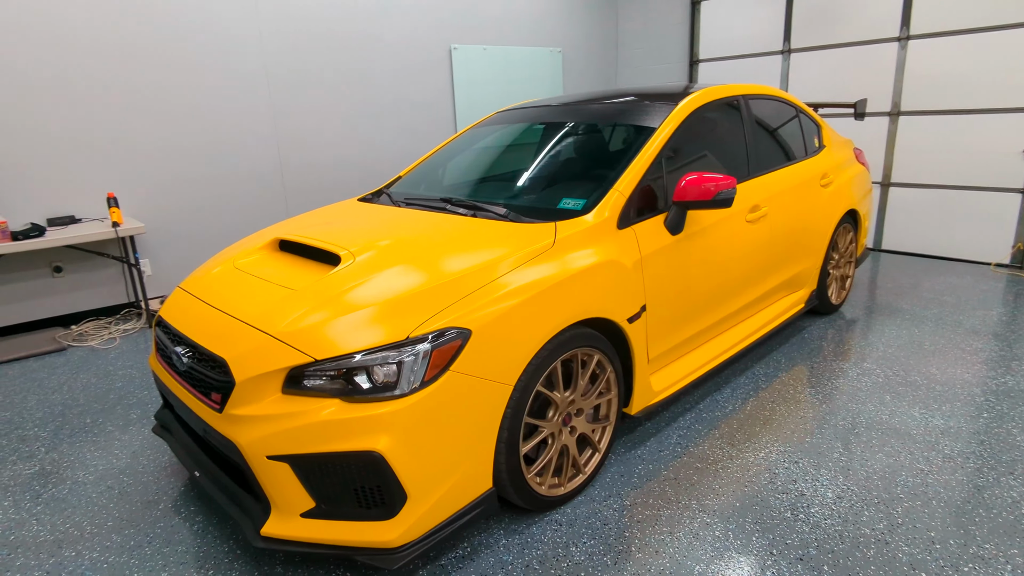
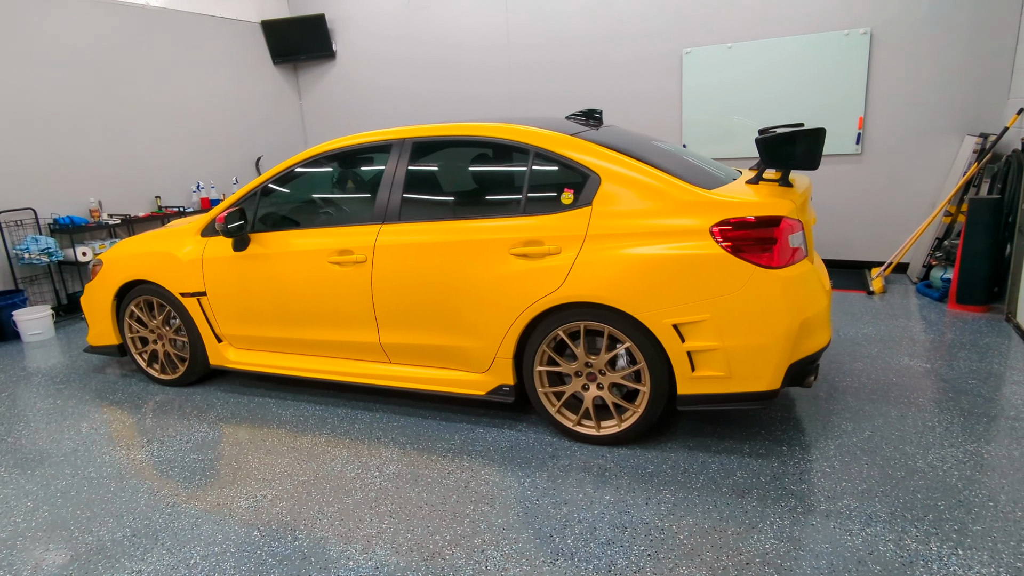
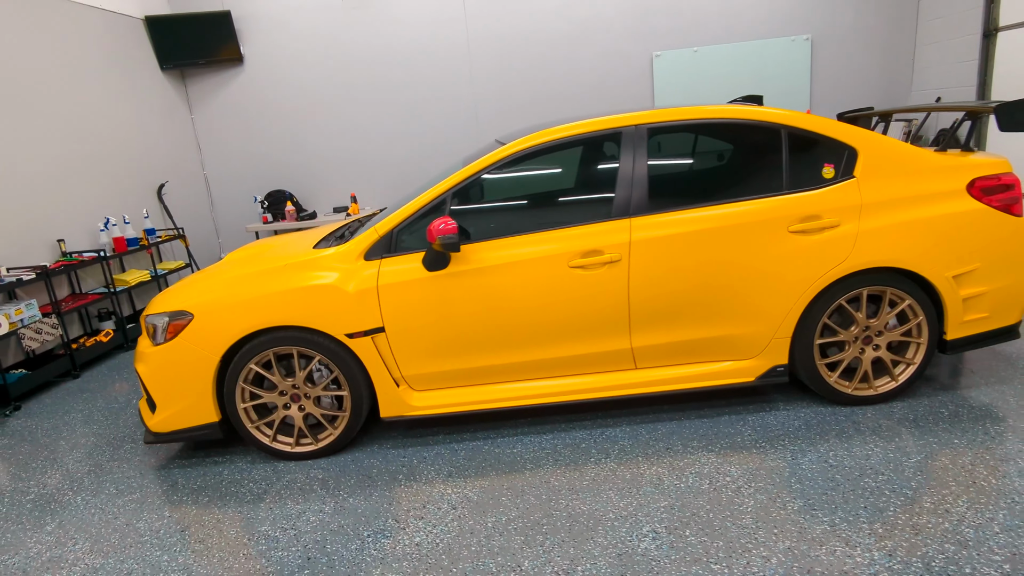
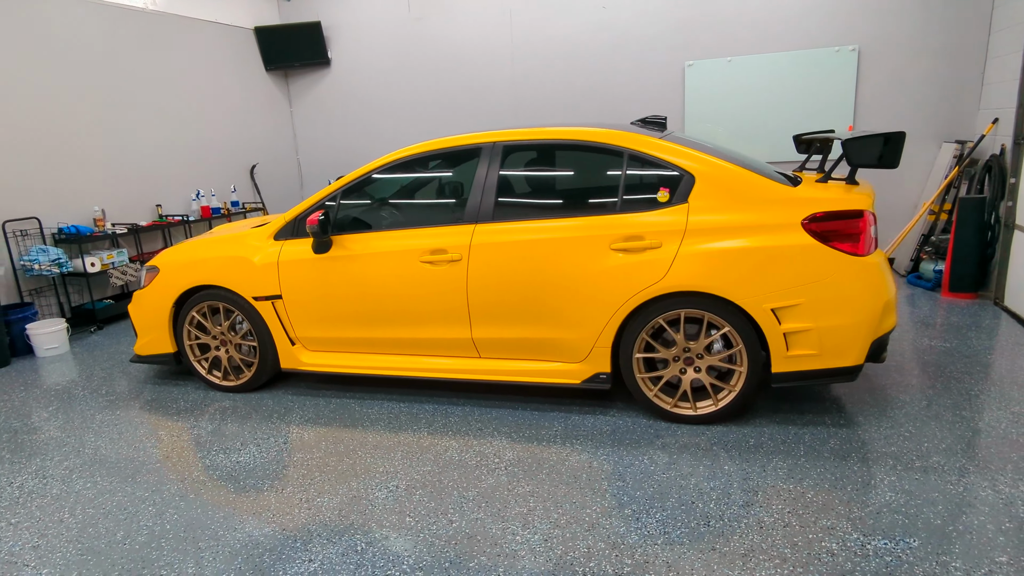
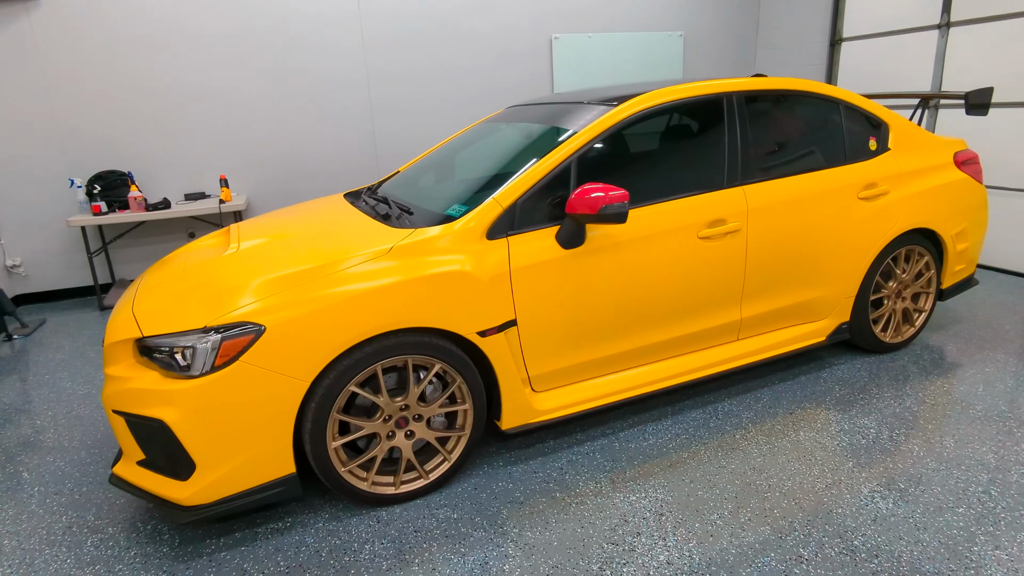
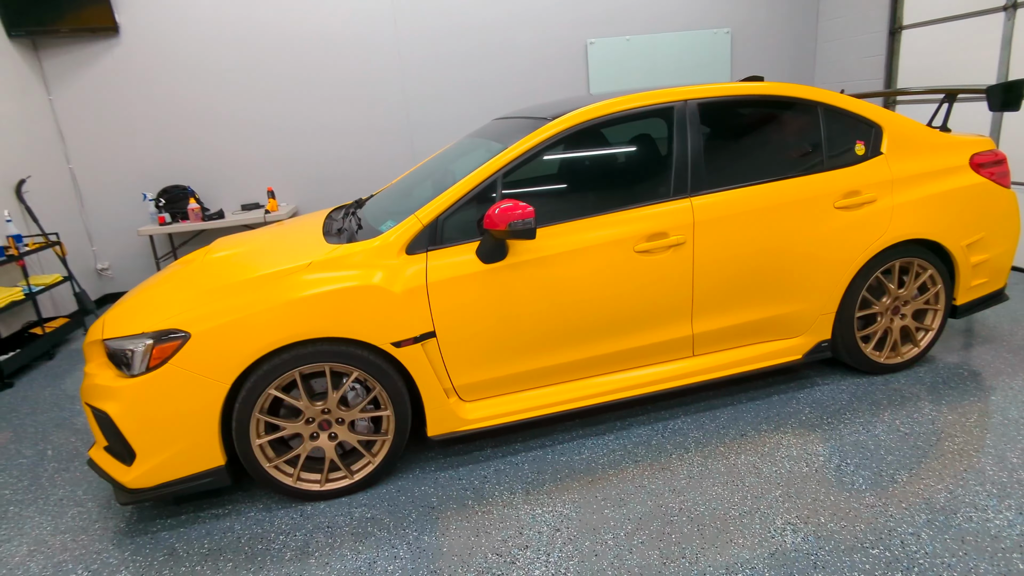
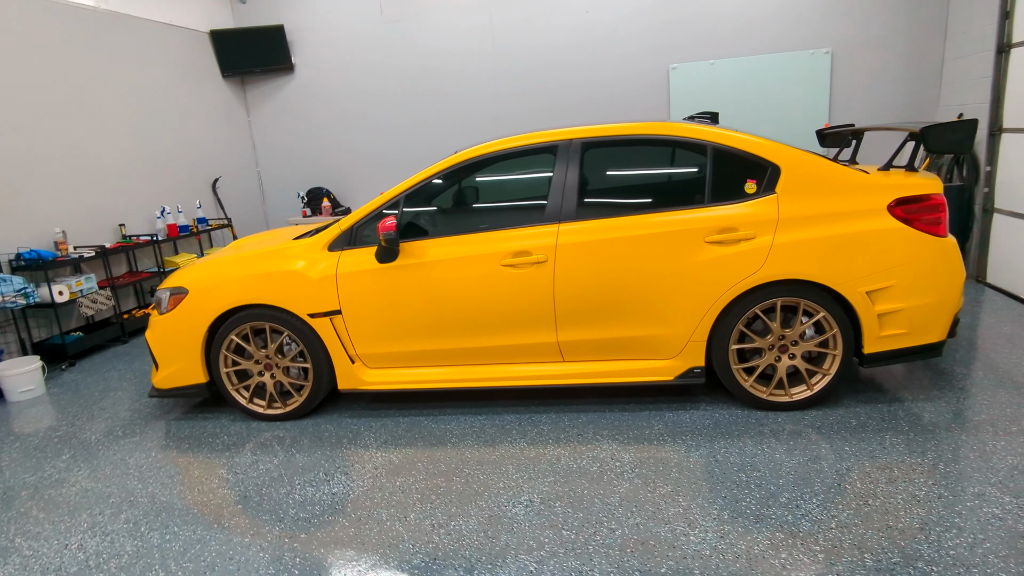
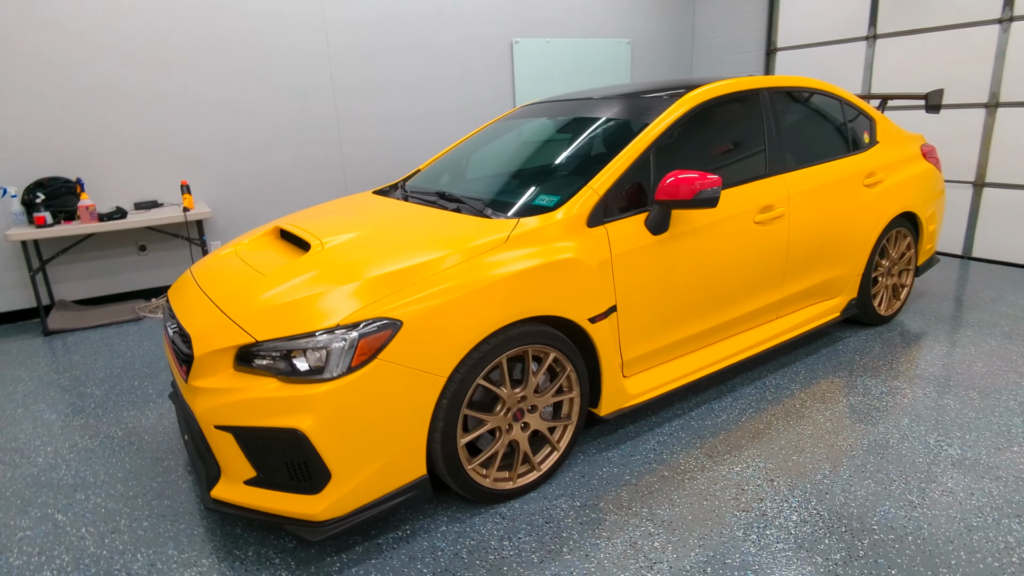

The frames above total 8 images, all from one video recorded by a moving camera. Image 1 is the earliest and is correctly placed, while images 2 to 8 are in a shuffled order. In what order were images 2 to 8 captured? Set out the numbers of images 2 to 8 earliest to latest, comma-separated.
8, 5, 6, 3, 7, 4, 2
